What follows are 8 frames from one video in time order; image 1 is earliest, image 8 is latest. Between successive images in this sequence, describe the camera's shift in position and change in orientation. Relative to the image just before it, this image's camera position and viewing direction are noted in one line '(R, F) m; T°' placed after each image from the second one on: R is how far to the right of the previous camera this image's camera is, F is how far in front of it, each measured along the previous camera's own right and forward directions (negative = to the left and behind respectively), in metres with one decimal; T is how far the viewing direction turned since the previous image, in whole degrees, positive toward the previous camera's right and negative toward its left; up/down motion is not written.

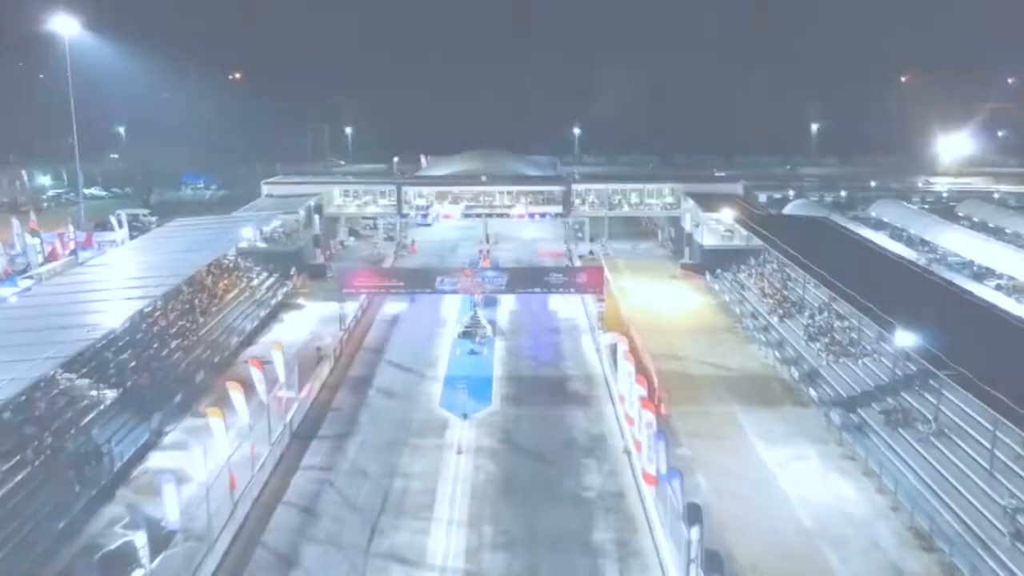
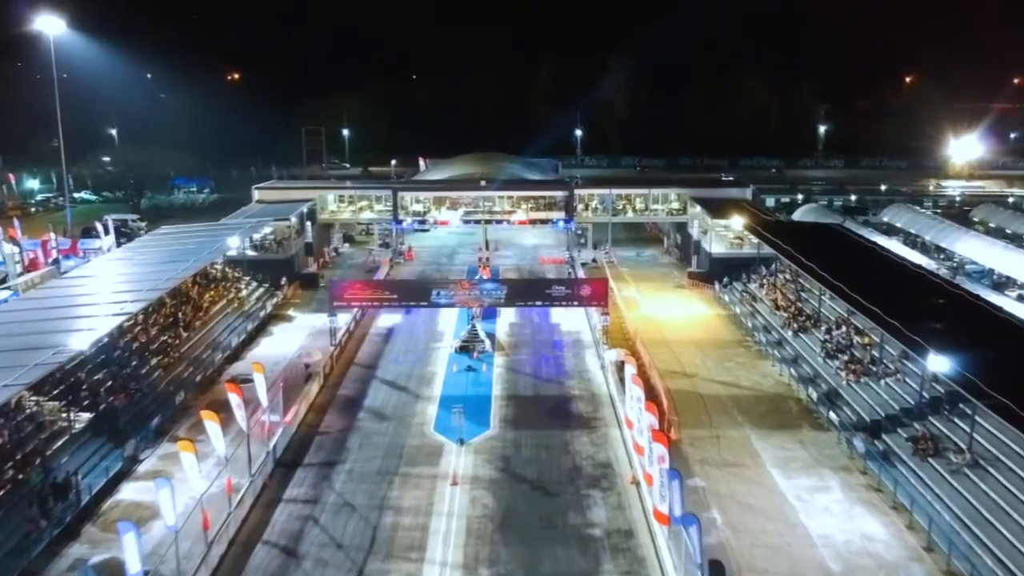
(0.0, +1.2) m; 0°
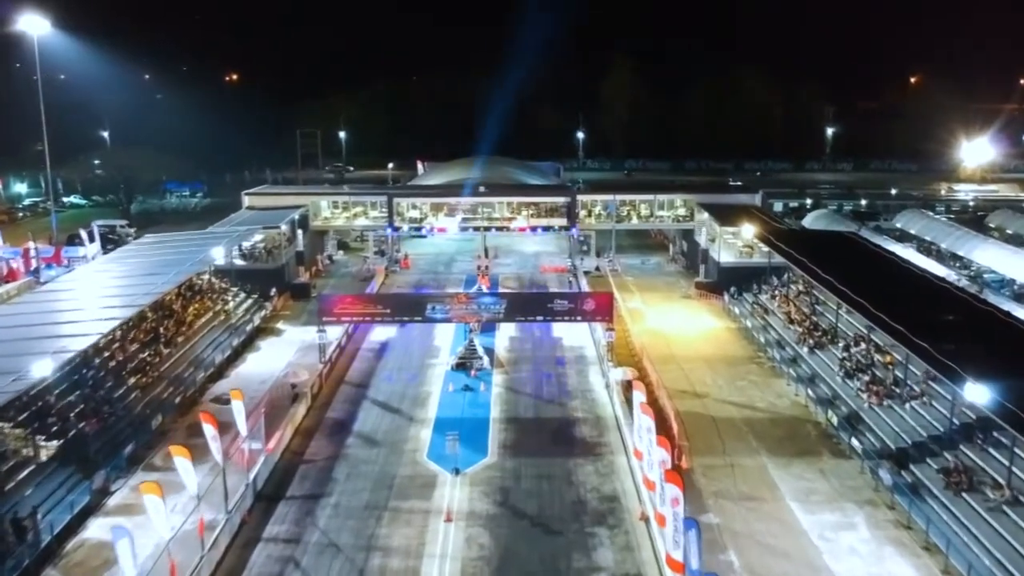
(0.0, +1.2) m; 0°
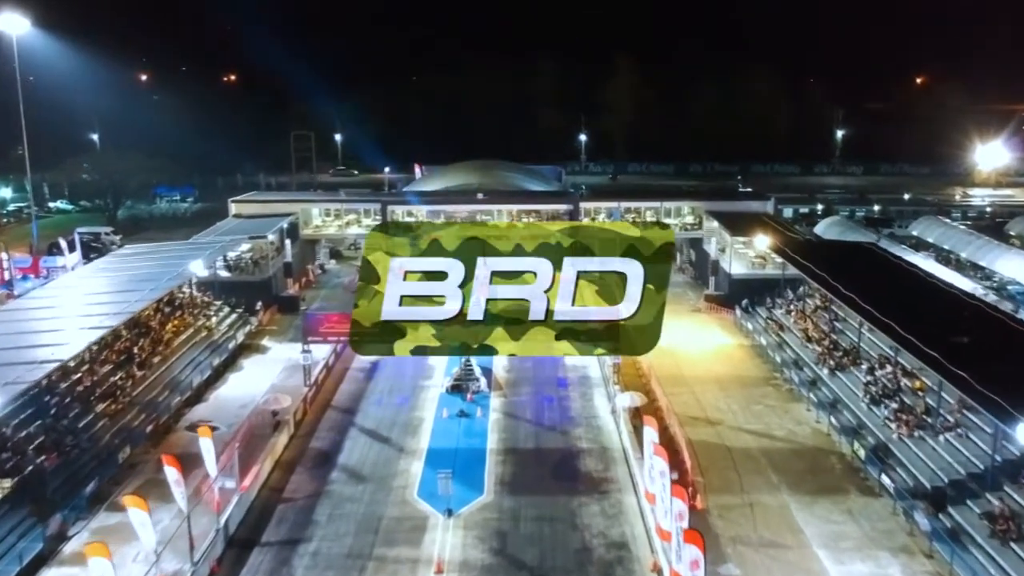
(0.0, +1.4) m; 0°
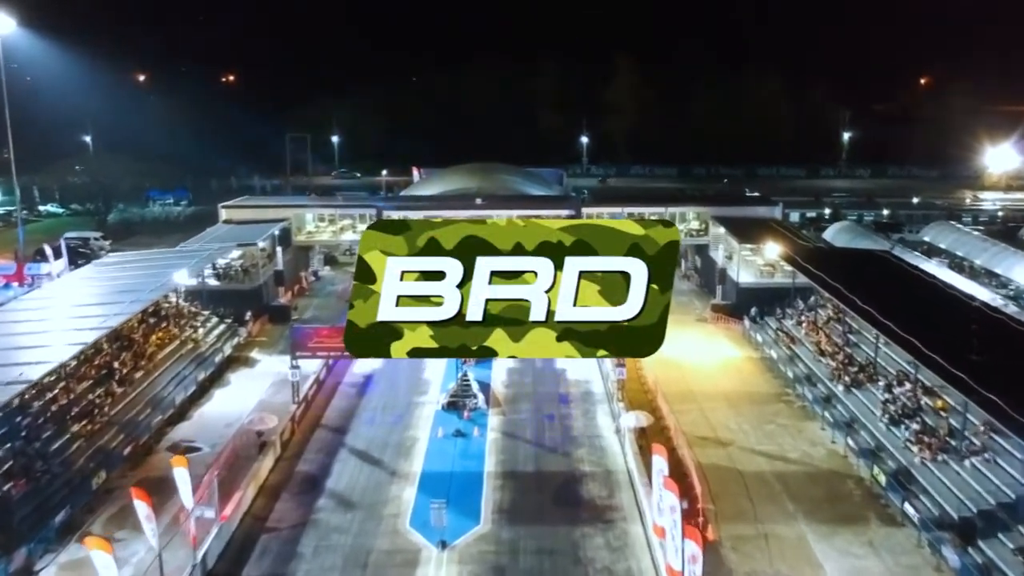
(0.0, +0.9) m; 0°
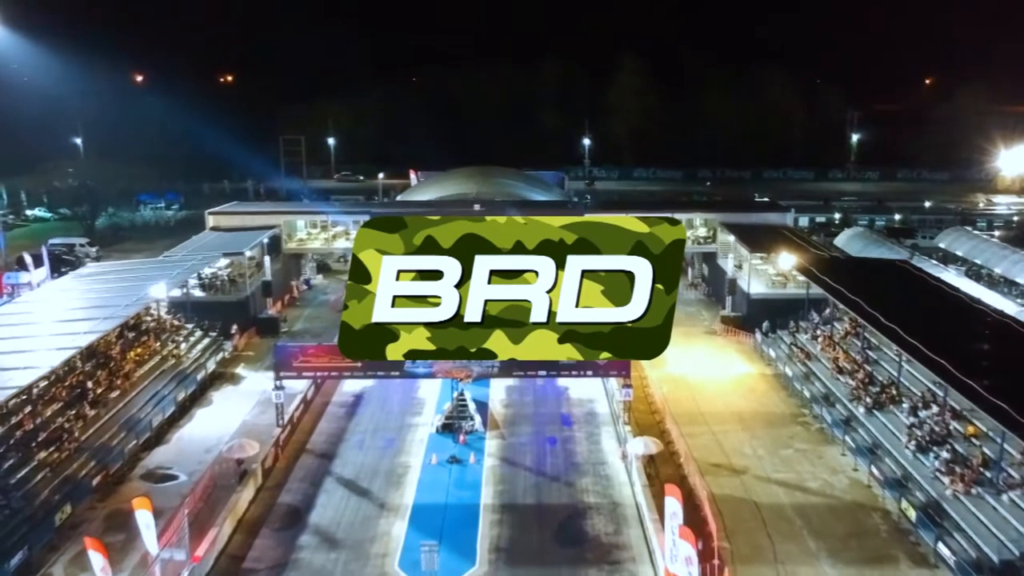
(0.0, +1.1) m; 0°
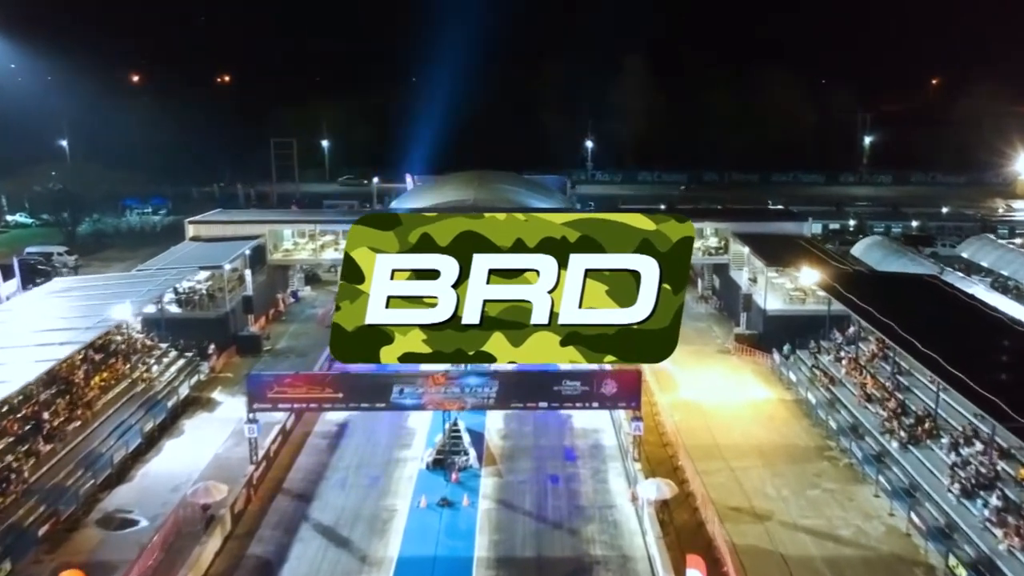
(+0.1, +1.6) m; 0°
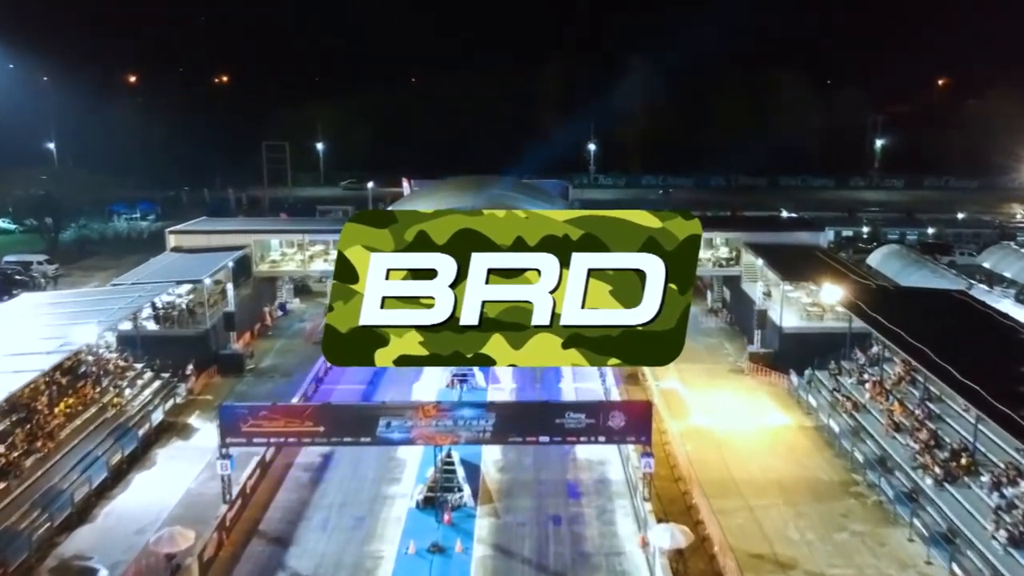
(0.0, +1.3) m; 0°
